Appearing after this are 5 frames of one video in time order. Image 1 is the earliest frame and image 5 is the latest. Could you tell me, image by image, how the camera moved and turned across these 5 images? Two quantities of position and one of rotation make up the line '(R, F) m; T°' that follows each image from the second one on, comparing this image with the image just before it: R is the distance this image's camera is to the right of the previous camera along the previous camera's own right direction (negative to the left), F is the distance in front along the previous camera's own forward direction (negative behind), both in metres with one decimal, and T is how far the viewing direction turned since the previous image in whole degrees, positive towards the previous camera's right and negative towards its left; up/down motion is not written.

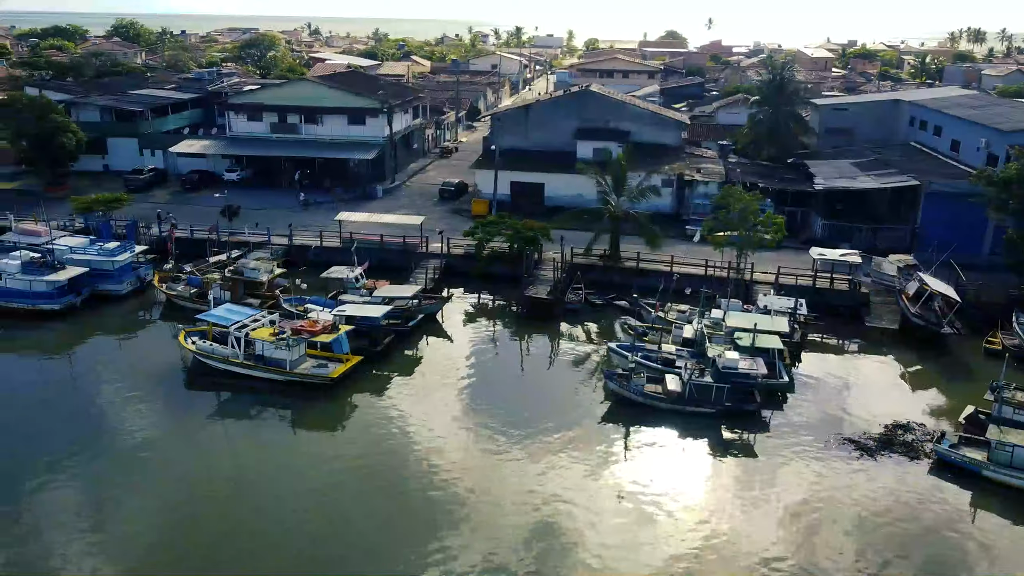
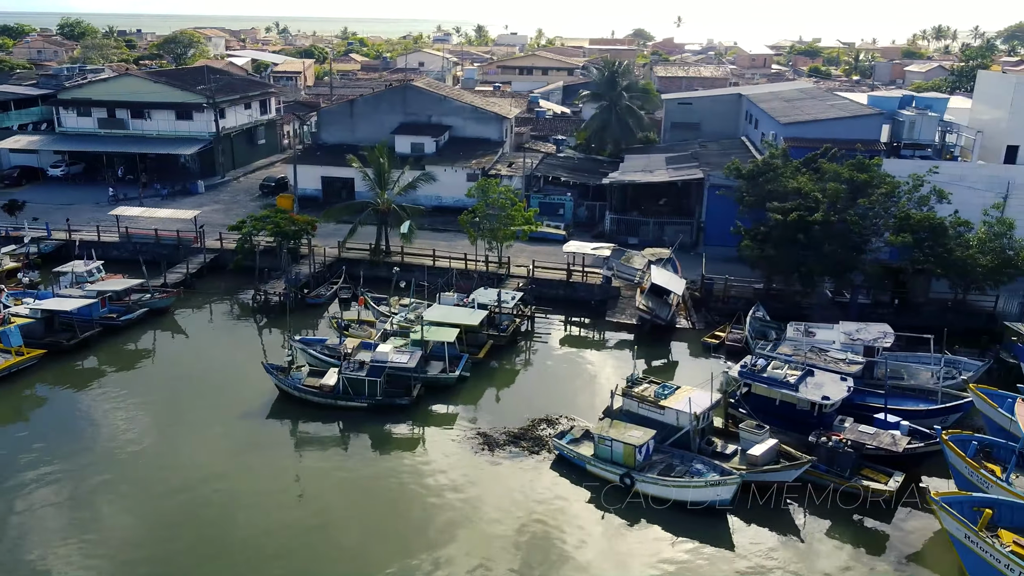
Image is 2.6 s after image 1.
(+6.7, +0.4) m; -1°
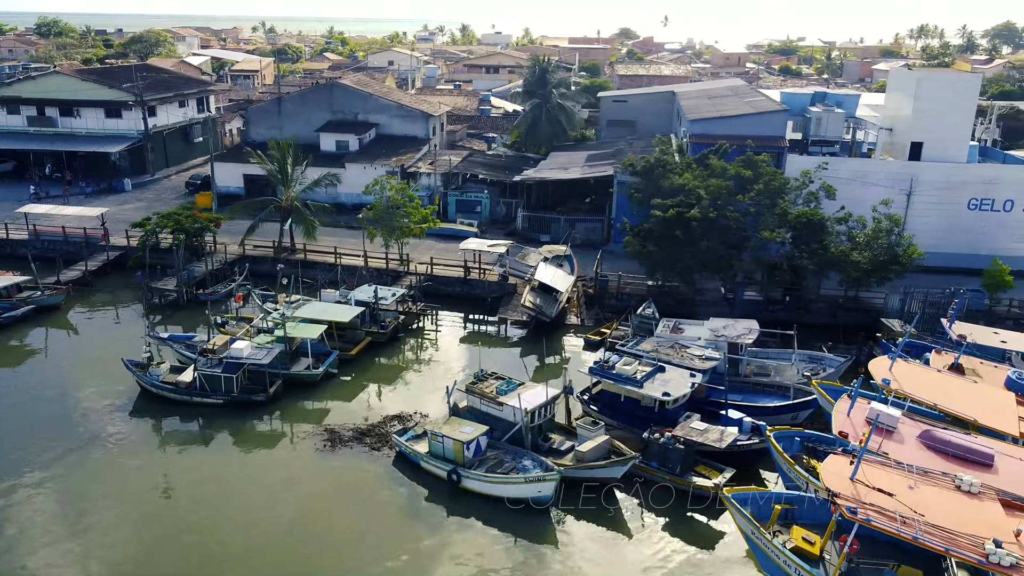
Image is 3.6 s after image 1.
(+2.7, +0.1) m; 0°
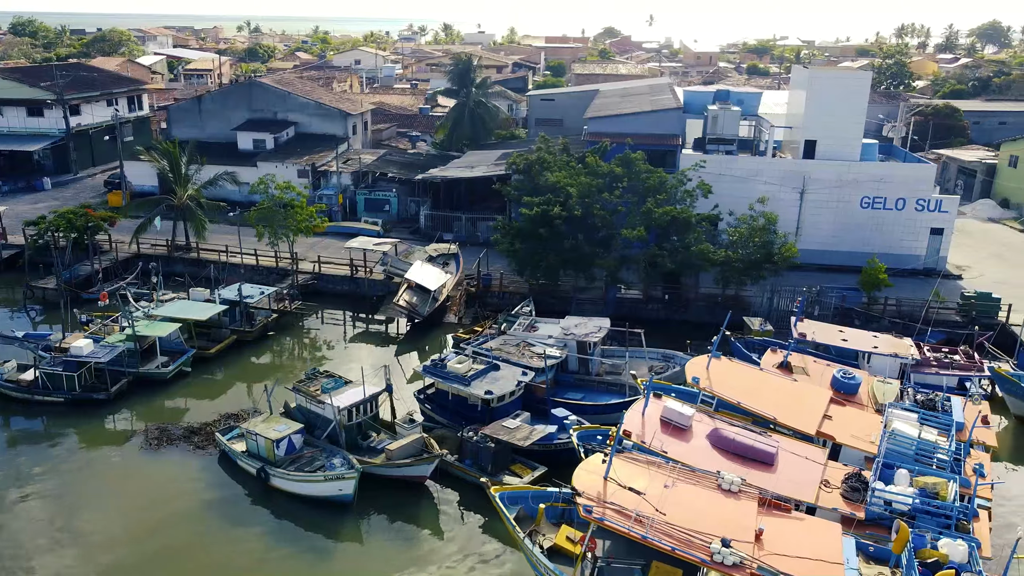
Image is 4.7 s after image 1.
(+3.0, +0.1) m; 0°
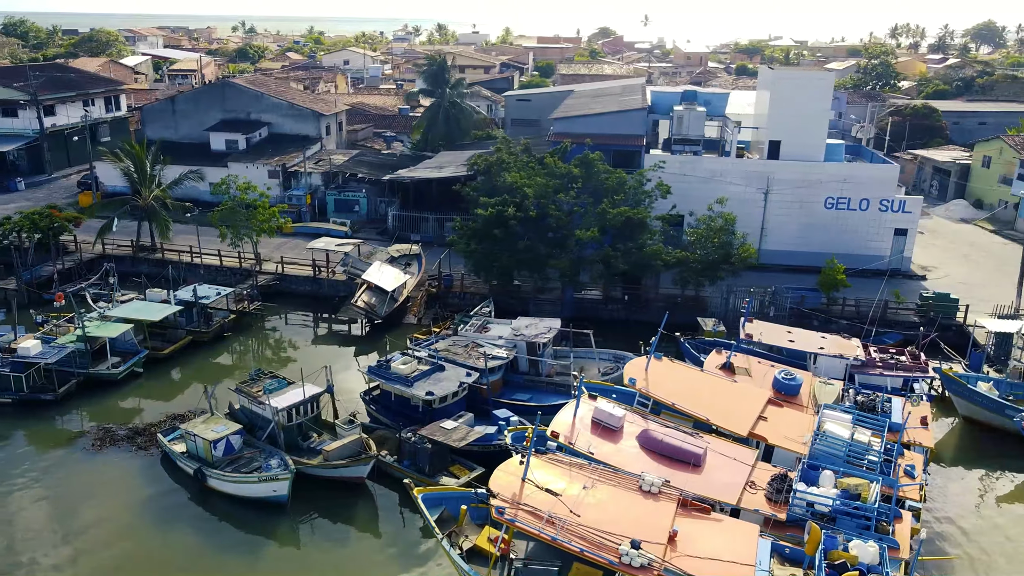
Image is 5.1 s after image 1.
(+1.0, 0.0) m; 0°
